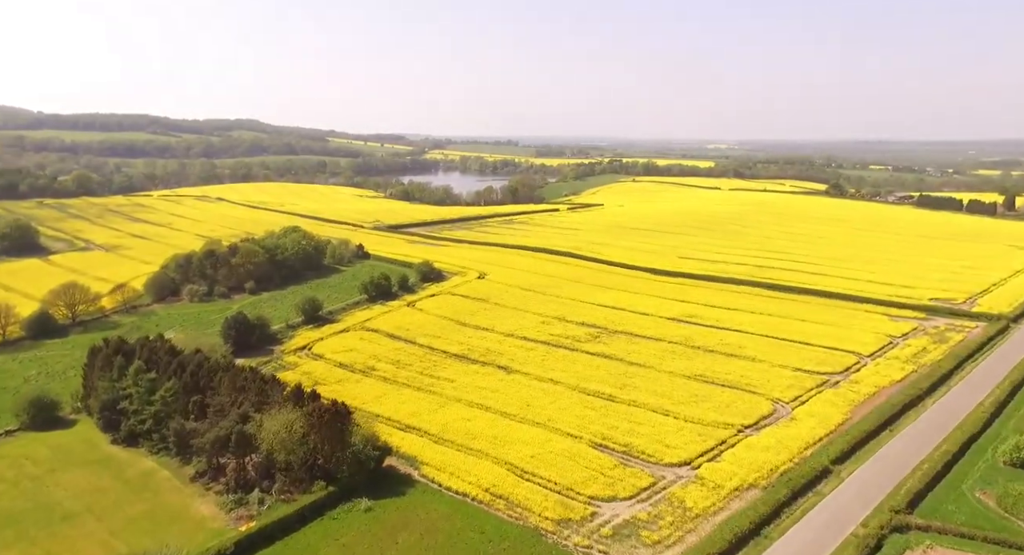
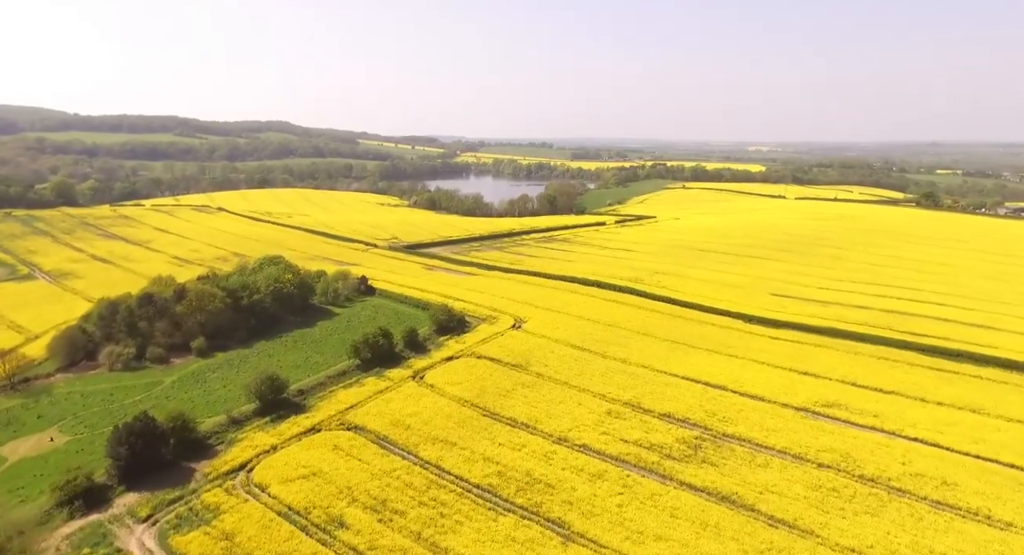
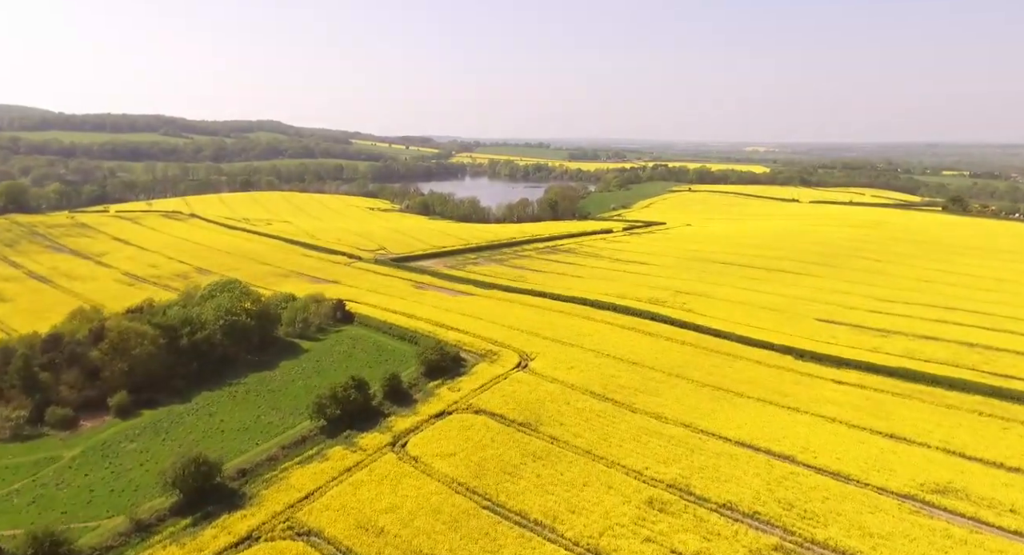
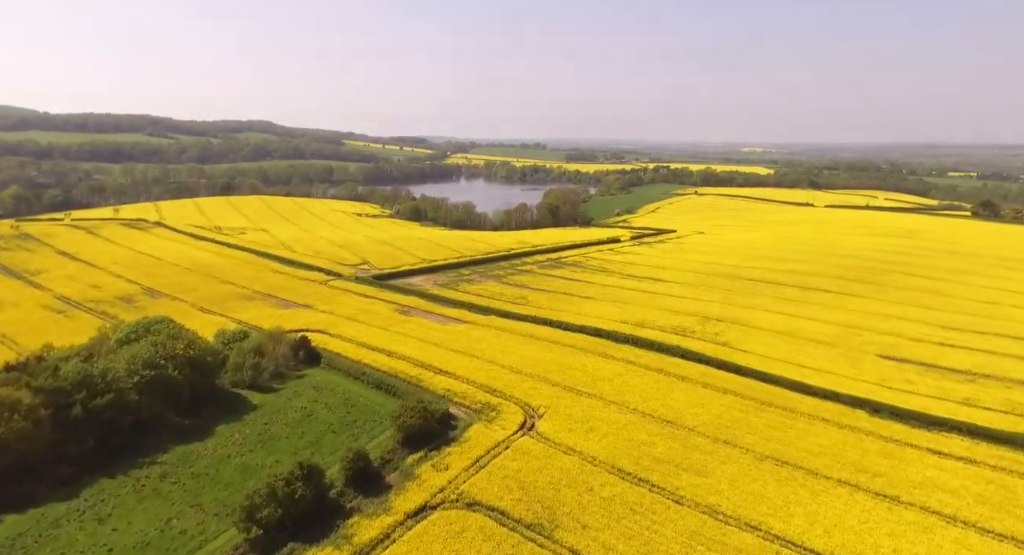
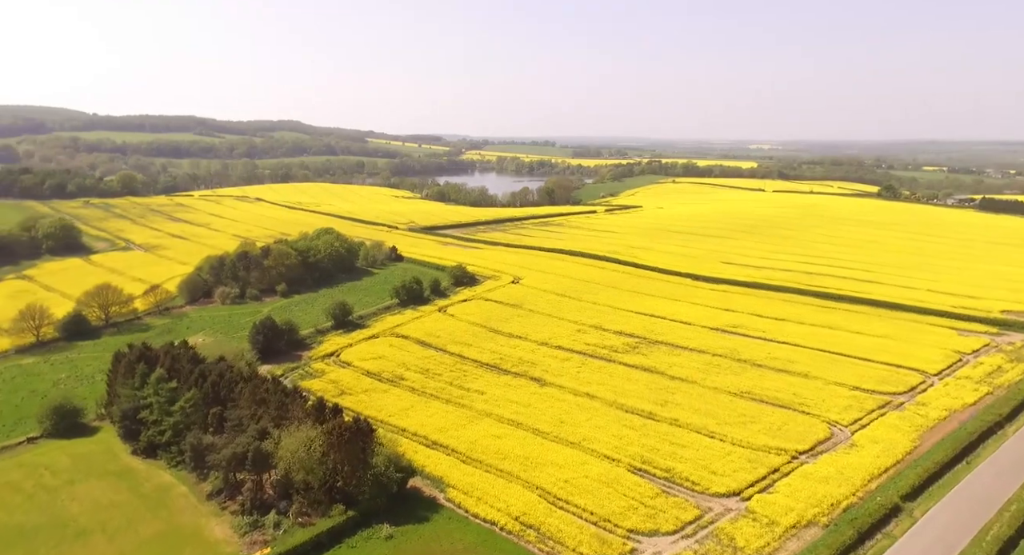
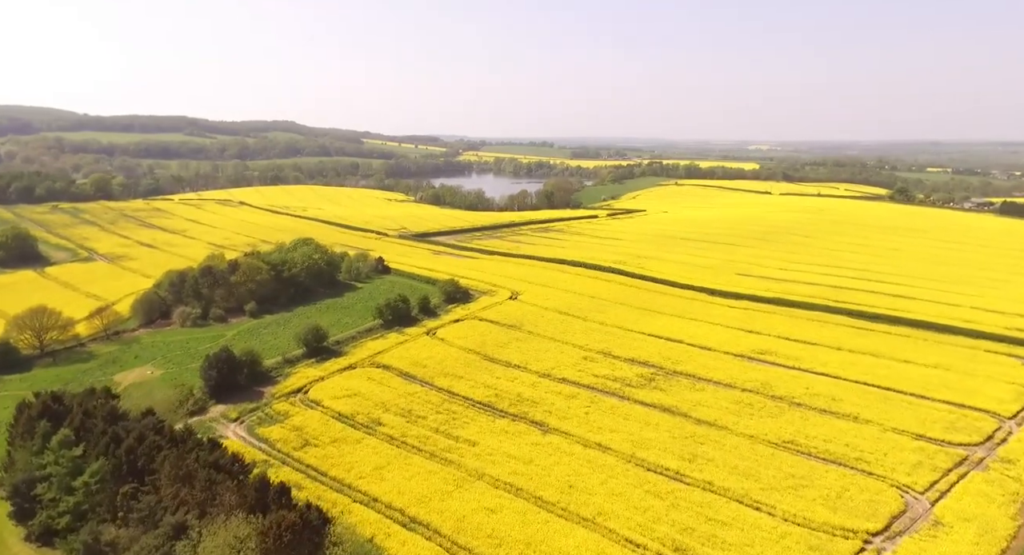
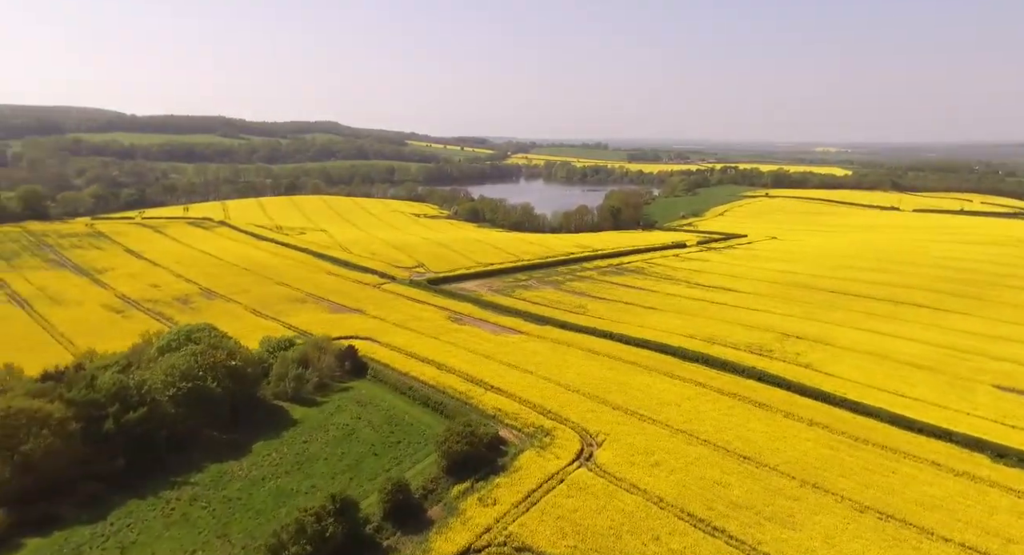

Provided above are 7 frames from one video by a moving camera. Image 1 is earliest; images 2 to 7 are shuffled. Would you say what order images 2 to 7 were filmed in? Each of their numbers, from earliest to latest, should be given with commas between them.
5, 6, 2, 3, 4, 7
